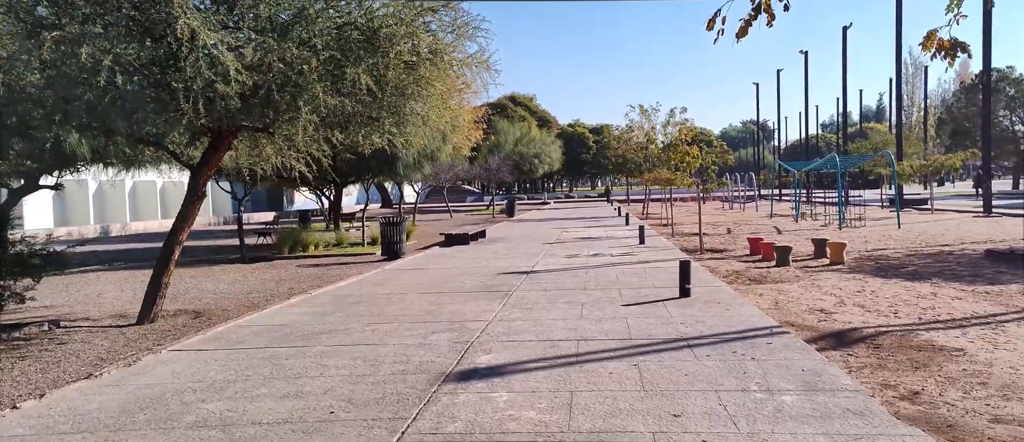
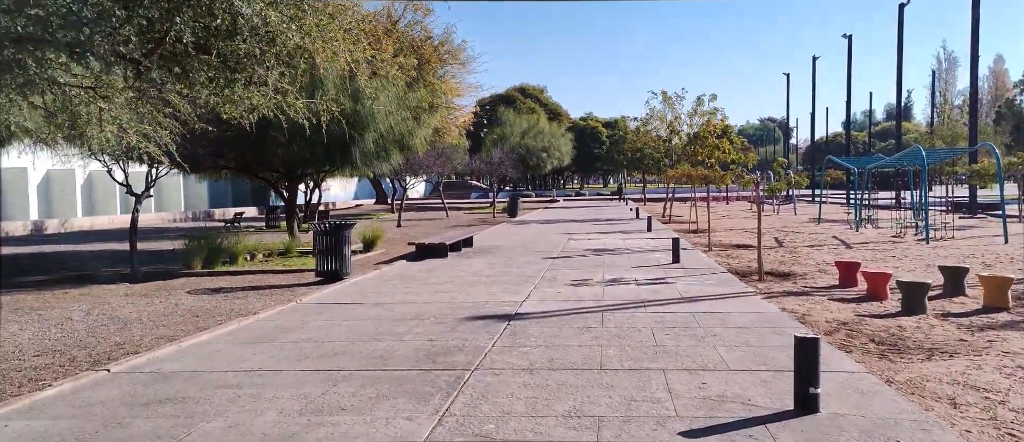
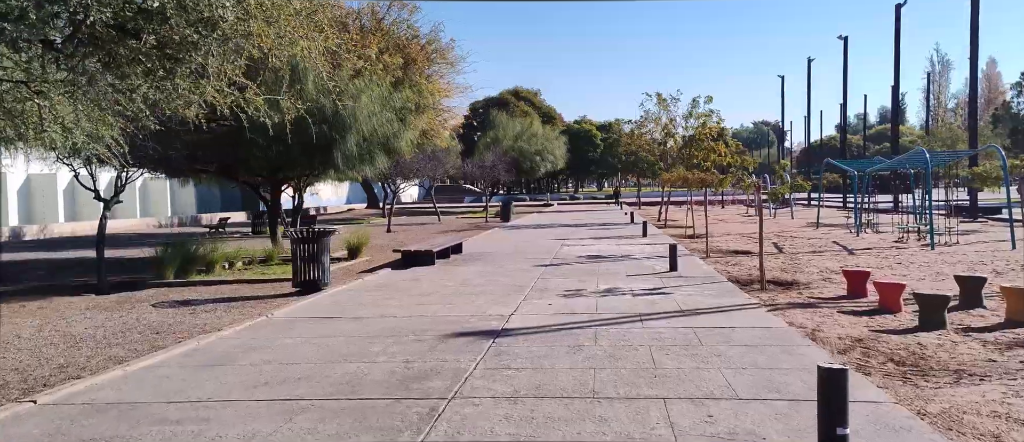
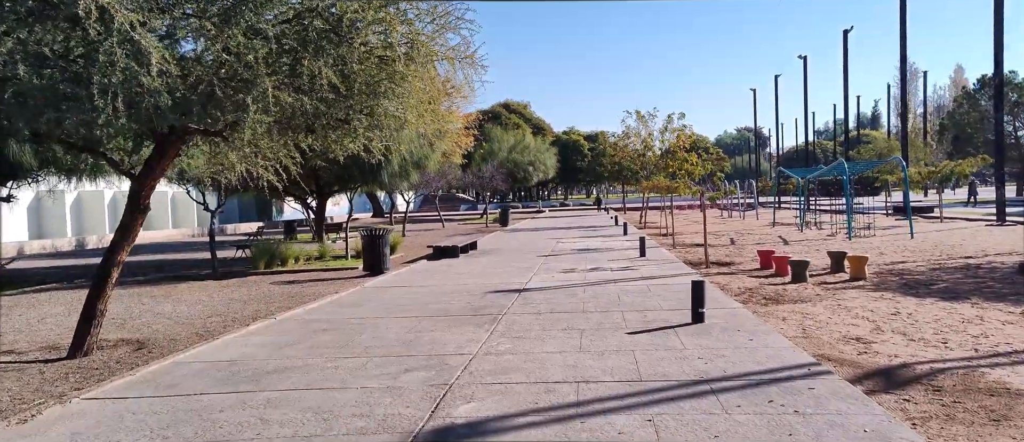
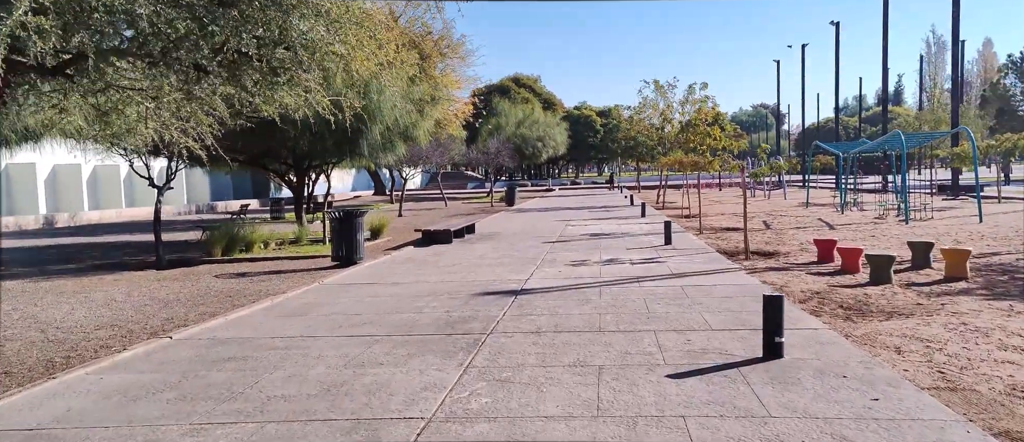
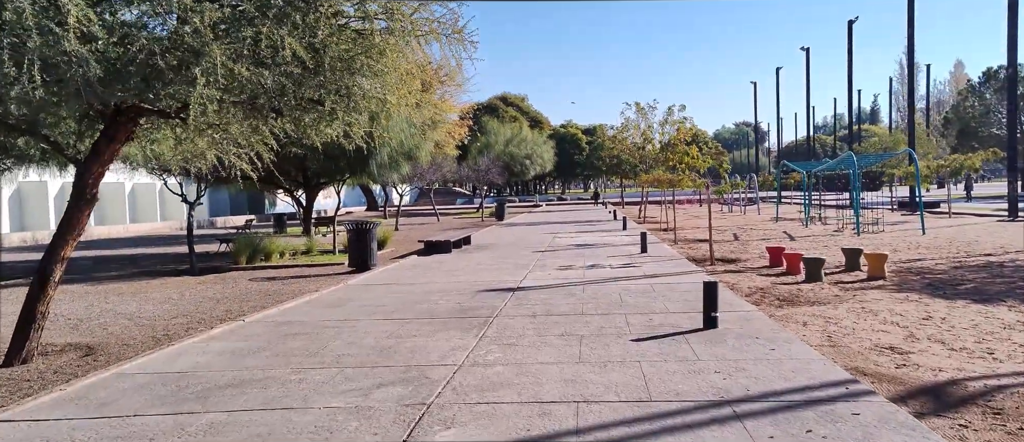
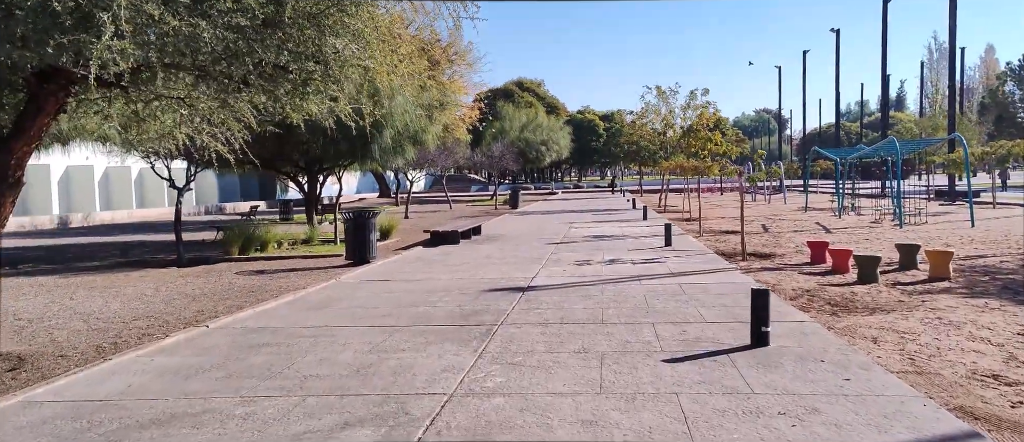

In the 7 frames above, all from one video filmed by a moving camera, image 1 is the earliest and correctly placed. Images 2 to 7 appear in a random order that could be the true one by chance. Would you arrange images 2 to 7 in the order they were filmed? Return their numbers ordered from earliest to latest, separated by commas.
4, 6, 7, 5, 2, 3
